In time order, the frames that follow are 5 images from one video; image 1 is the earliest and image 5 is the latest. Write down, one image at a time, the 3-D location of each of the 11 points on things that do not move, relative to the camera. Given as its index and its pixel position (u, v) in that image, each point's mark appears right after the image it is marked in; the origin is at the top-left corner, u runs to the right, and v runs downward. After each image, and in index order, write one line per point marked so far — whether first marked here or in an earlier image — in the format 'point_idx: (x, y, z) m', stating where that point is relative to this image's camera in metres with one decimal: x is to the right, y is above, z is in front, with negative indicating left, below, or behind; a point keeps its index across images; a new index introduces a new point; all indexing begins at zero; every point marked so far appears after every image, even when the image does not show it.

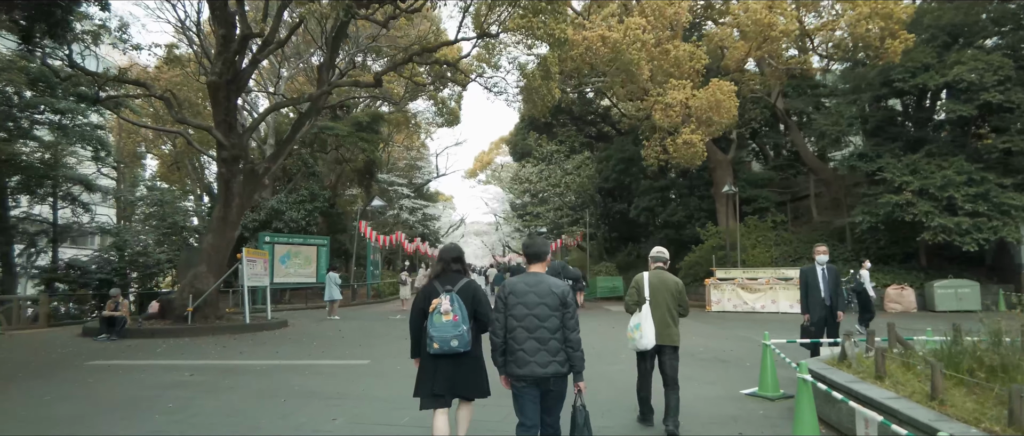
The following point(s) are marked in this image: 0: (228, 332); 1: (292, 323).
0: (-6.0, -2.4, +13.4) m
1: (-5.6, -2.6, +16.0) m
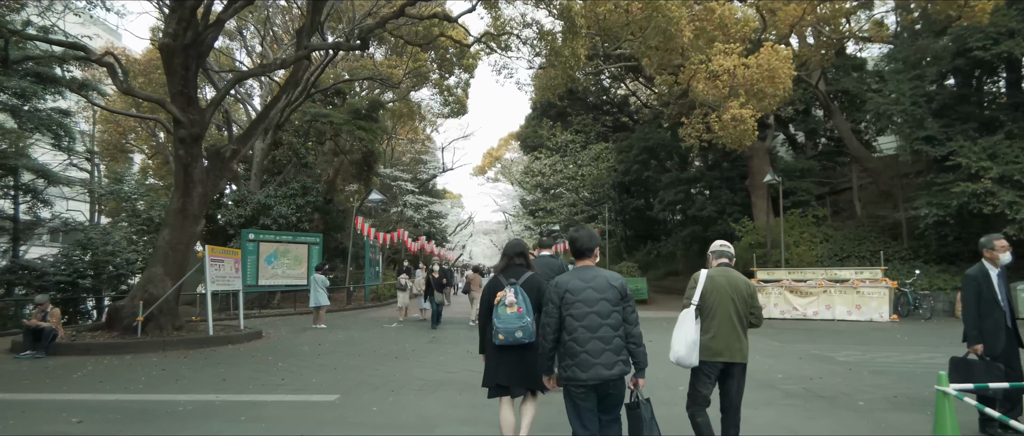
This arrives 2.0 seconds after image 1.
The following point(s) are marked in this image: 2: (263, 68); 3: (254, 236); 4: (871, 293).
0: (-5.7, -2.3, +11.1) m
1: (-5.2, -2.5, +13.7) m
2: (-4.6, +2.8, +11.8) m
3: (-8.0, -0.6, +19.8) m
4: (+8.8, -1.9, +15.7) m
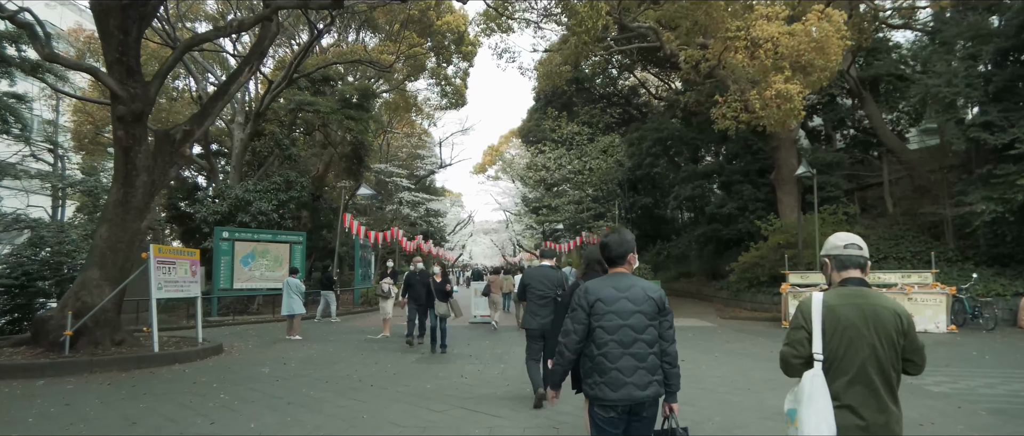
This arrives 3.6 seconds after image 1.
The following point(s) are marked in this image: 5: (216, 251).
0: (-5.7, -2.2, +9.2) m
1: (-5.2, -2.4, +11.8) m
2: (-4.6, +2.9, +9.9) m
3: (-7.9, -0.5, +17.8) m
4: (+8.9, -1.8, +13.8) m
5: (-8.2, -0.9, +17.6) m
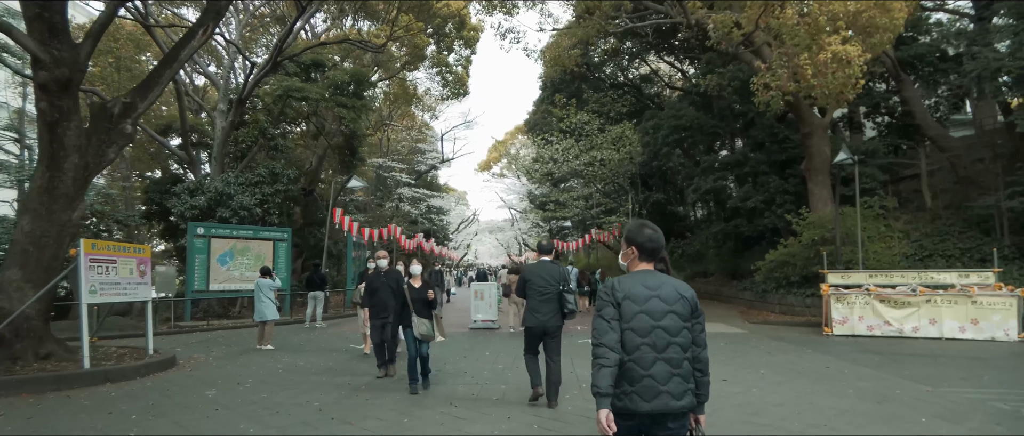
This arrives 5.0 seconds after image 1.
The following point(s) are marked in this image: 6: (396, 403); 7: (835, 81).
0: (-5.6, -2.0, +7.5) m
1: (-5.1, -2.2, +10.1) m
2: (-4.5, +3.0, +8.2) m
3: (-7.8, -0.3, +16.2) m
4: (+9.0, -1.6, +12.0) m
5: (-8.1, -0.8, +16.0) m
6: (-1.2, -2.0, +6.9) m
7: (+4.7, +2.0, +9.4) m
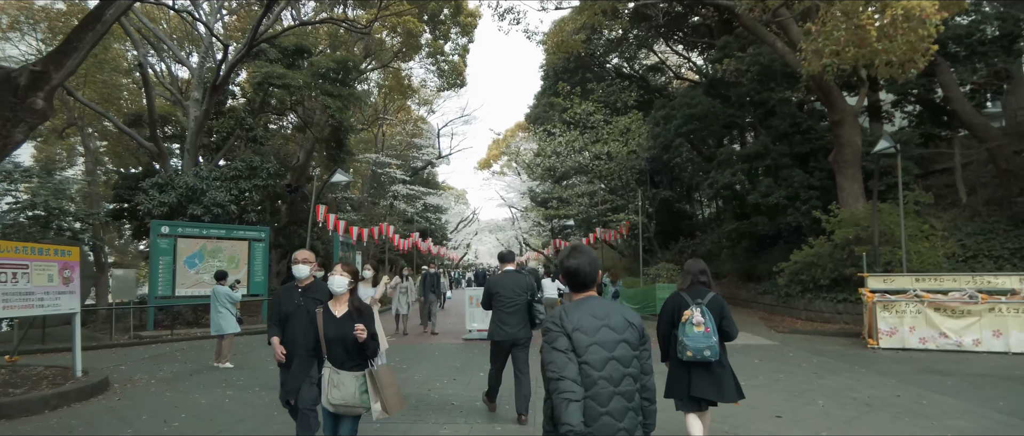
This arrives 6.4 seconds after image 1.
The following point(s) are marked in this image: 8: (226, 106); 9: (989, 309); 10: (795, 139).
0: (-5.6, -2.0, +5.9) m
1: (-5.1, -2.2, +8.5) m
2: (-4.6, +3.1, +6.6) m
3: (-7.8, -0.3, +14.6) m
4: (+9.0, -1.5, +10.3) m
5: (-8.1, -0.7, +14.4) m
6: (-1.2, -1.9, +5.3) m
7: (+4.7, +2.0, +7.7) m
8: (-8.8, +3.4, +19.6) m
9: (+8.1, -1.5, +10.9) m
10: (+8.3, +2.3, +18.7) m
